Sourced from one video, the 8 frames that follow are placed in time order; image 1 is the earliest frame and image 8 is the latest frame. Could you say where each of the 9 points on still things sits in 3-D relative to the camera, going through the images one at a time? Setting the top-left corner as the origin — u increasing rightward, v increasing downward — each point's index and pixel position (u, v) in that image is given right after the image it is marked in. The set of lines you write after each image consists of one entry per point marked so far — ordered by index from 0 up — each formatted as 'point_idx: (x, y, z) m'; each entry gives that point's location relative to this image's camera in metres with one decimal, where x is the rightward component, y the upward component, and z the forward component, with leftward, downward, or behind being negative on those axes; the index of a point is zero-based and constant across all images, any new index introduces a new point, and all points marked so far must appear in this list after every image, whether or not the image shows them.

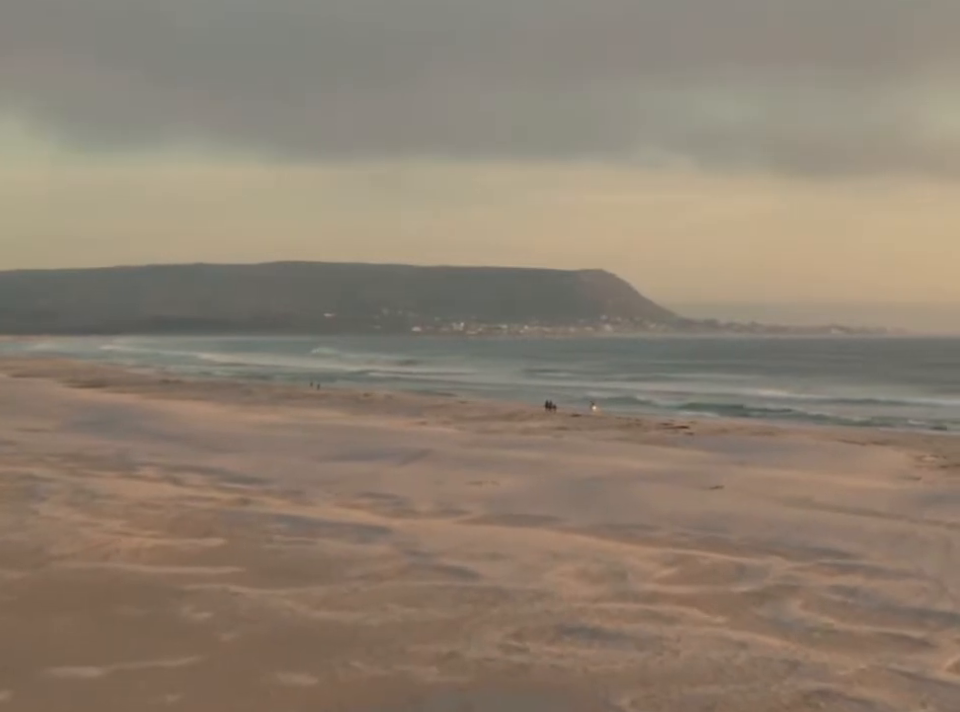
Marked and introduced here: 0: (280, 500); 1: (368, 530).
0: (-2.2, -1.6, +15.7) m
1: (-1.1, -1.7, +13.2) m
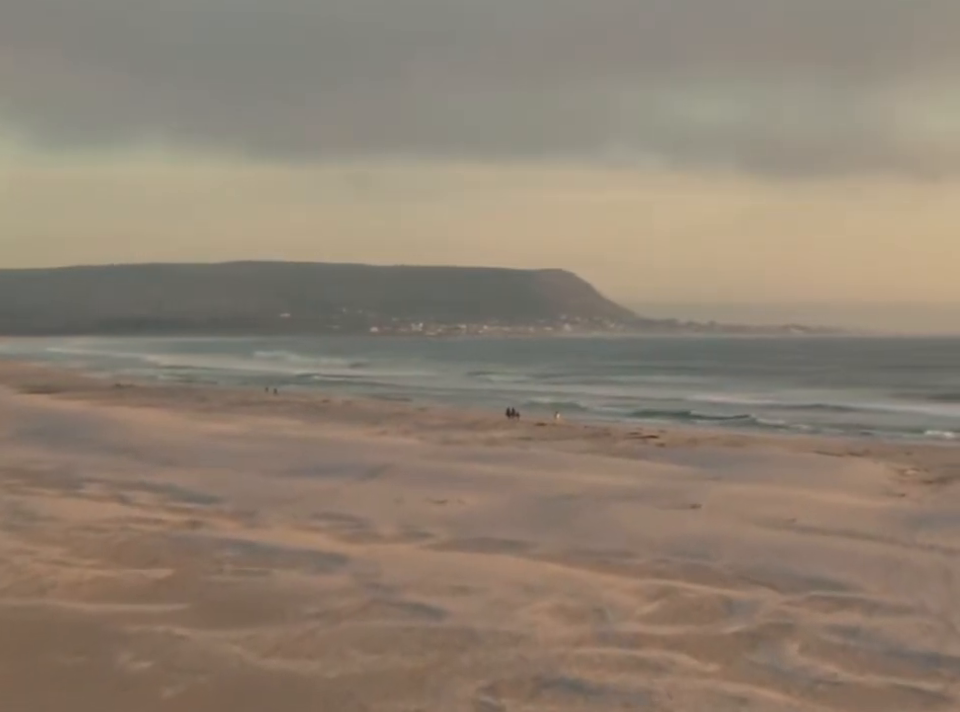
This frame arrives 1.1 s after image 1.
0: (-2.6, -1.8, +14.7) m
1: (-1.4, -1.8, +12.3) m
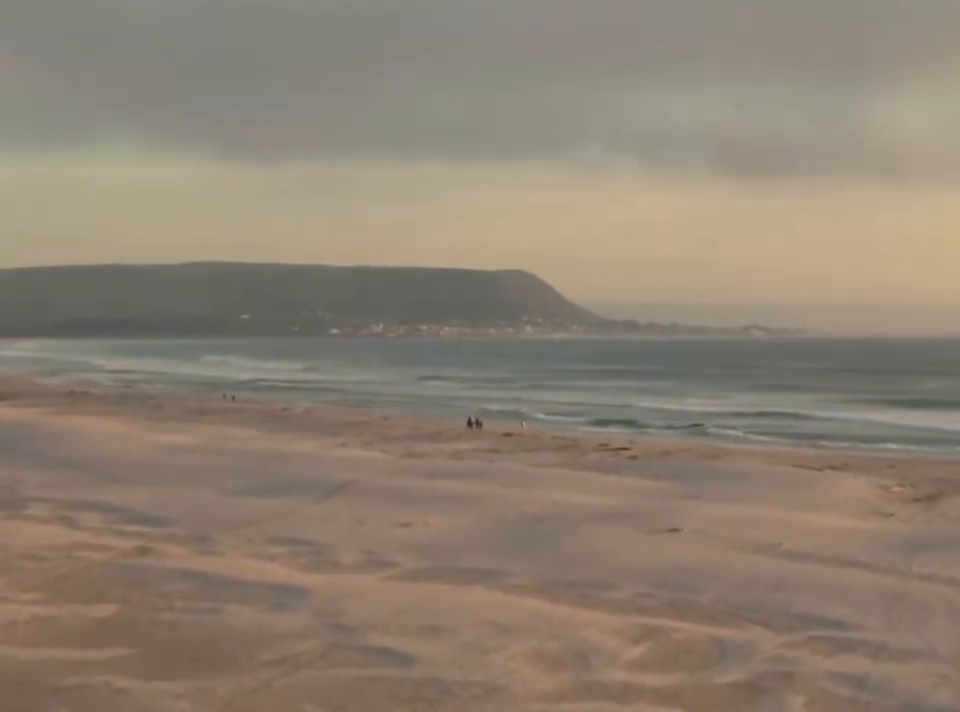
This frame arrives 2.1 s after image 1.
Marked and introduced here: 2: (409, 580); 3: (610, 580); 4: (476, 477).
0: (-2.9, -1.9, +13.9) m
1: (-1.6, -1.9, +11.4) m
2: (-0.6, -1.9, +11.9) m
3: (+1.1, -1.8, +11.4) m
4: (0.0, -1.6, +18.4) m
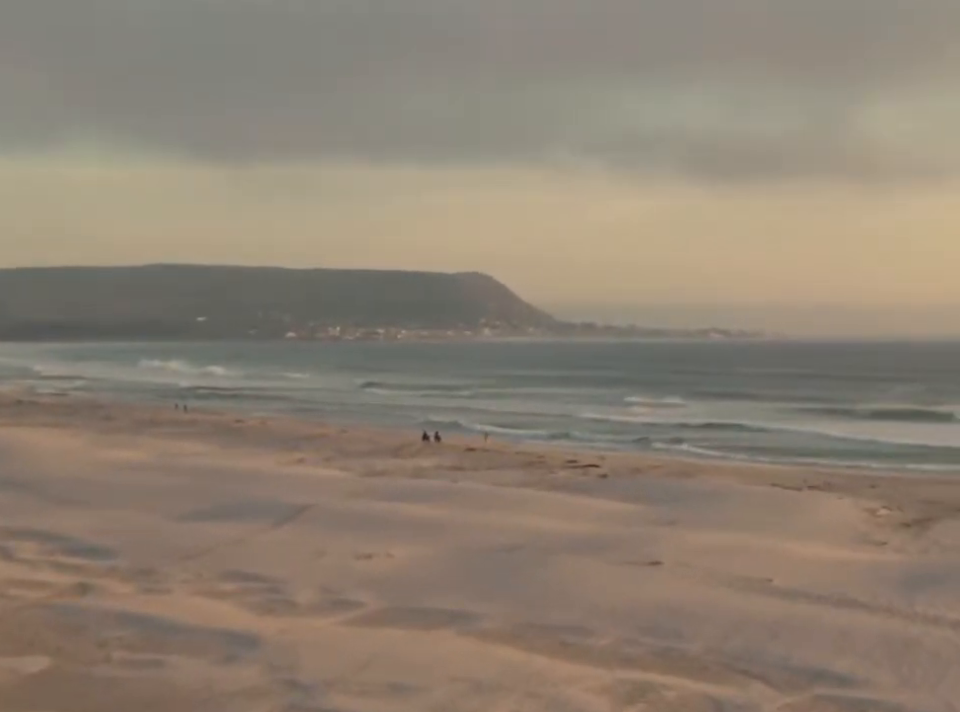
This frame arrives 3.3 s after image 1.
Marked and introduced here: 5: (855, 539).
0: (-3.2, -2.1, +12.8) m
1: (-1.9, -2.1, +10.4) m
2: (-0.8, -2.1, +10.9) m
3: (+0.8, -2.0, +10.5) m
4: (-0.5, -1.8, +17.5) m
5: (+3.7, -1.8, +13.6) m
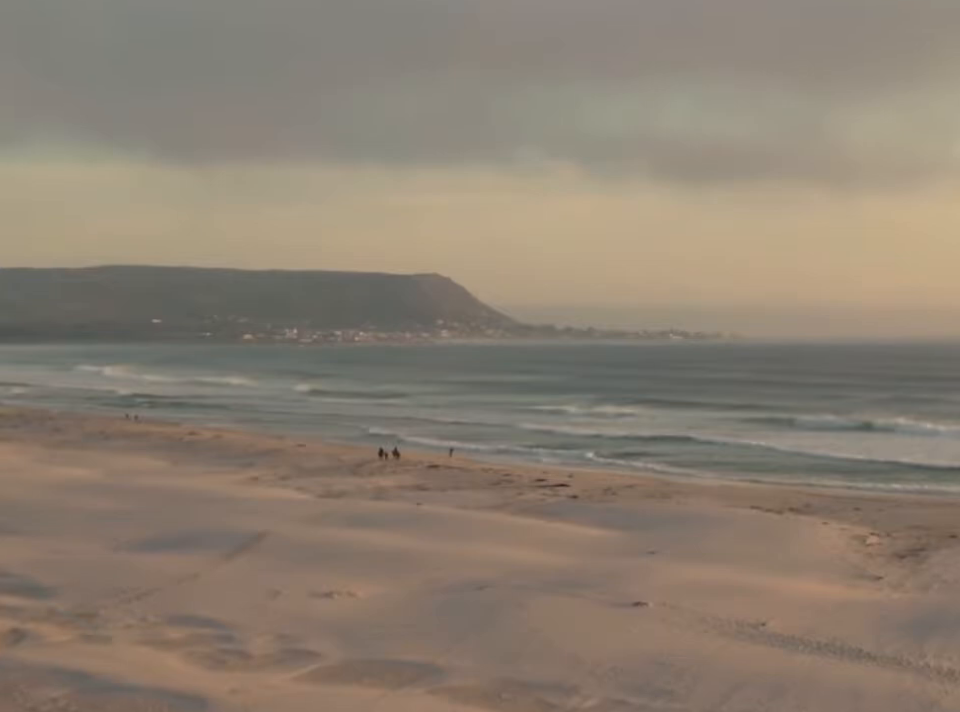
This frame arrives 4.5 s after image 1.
0: (-3.5, -2.4, +11.8) m
1: (-2.1, -2.4, +9.4) m
2: (-1.1, -2.3, +10.0) m
3: (+0.6, -2.2, +9.5) m
4: (-0.9, -2.0, +16.6) m
5: (+3.4, -2.0, +12.8) m
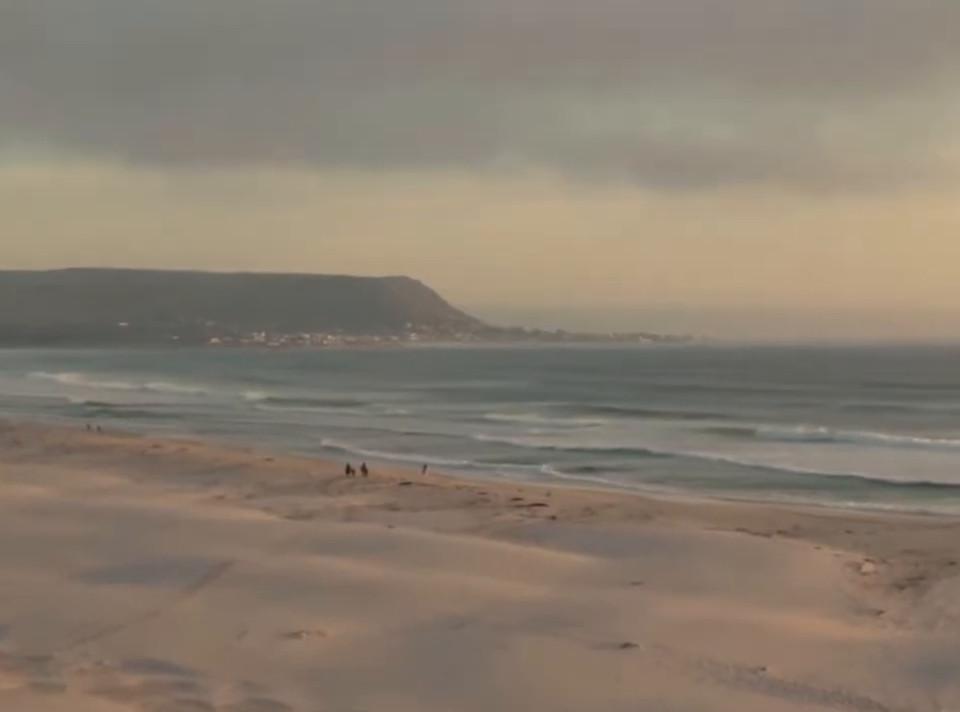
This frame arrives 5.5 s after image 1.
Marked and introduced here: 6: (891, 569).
0: (-3.7, -2.6, +11.0) m
1: (-2.2, -2.6, +8.6) m
2: (-1.2, -2.5, +9.2) m
3: (+0.5, -2.4, +8.8) m
4: (-1.2, -2.3, +15.8) m
5: (+3.2, -2.2, +12.1) m
6: (+4.1, -2.1, +13.8) m
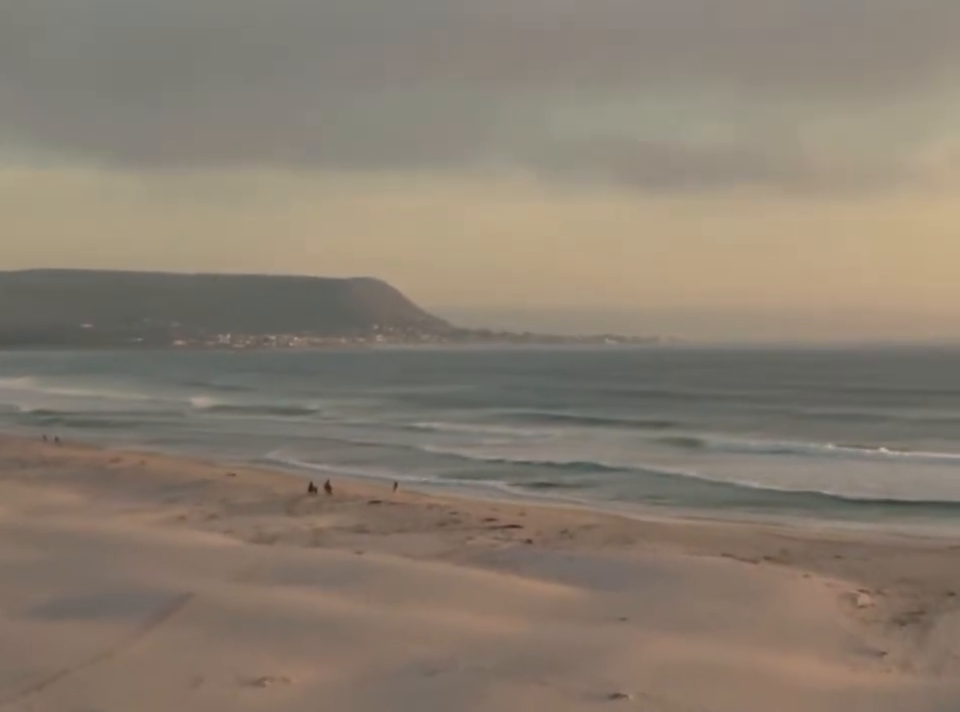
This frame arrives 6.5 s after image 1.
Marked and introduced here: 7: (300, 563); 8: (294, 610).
0: (-3.8, -2.8, +10.1) m
1: (-2.3, -2.8, +7.8) m
2: (-1.3, -2.7, +8.4) m
3: (+0.4, -2.6, +8.0) m
4: (-1.5, -2.5, +15.0) m
5: (+3.0, -2.4, +11.4) m
6: (+3.8, -2.3, +13.1) m
7: (-2.1, -2.4, +16.4) m
8: (-1.8, -2.5, +13.6) m
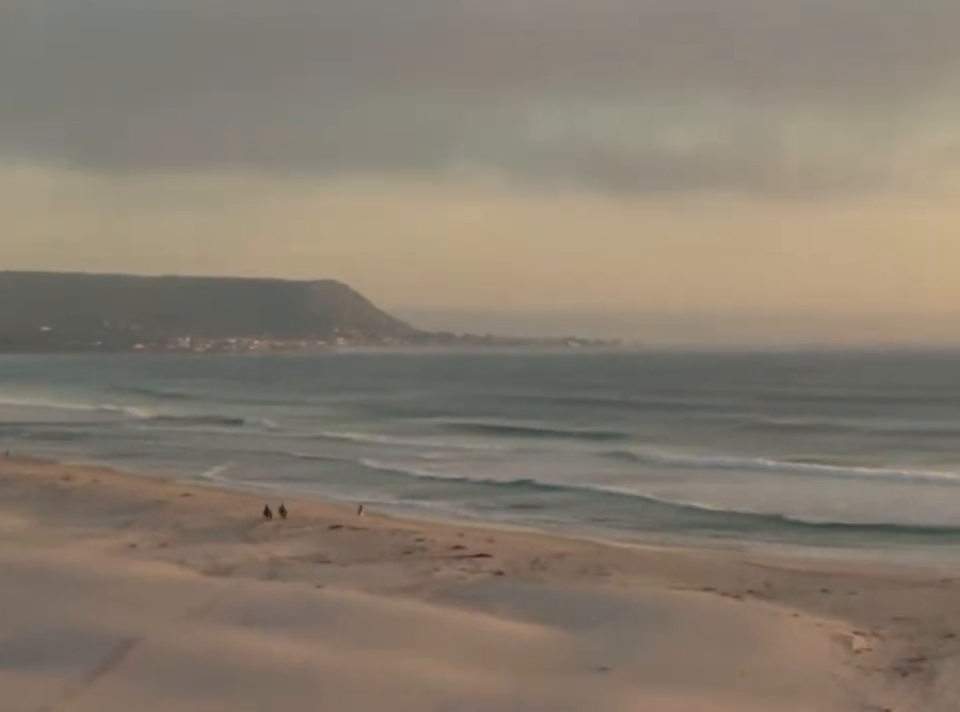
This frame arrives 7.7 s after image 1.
0: (-4.0, -3.1, +9.0) m
1: (-2.4, -3.0, +6.8) m
2: (-1.4, -3.0, +7.4) m
3: (+0.3, -2.9, +7.1) m
4: (-1.8, -2.7, +14.0) m
5: (+2.8, -2.6, +10.5) m
6: (+3.6, -2.5, +12.2) m
7: (-2.5, -2.7, +15.4) m
8: (-2.1, -2.8, +12.6) m
